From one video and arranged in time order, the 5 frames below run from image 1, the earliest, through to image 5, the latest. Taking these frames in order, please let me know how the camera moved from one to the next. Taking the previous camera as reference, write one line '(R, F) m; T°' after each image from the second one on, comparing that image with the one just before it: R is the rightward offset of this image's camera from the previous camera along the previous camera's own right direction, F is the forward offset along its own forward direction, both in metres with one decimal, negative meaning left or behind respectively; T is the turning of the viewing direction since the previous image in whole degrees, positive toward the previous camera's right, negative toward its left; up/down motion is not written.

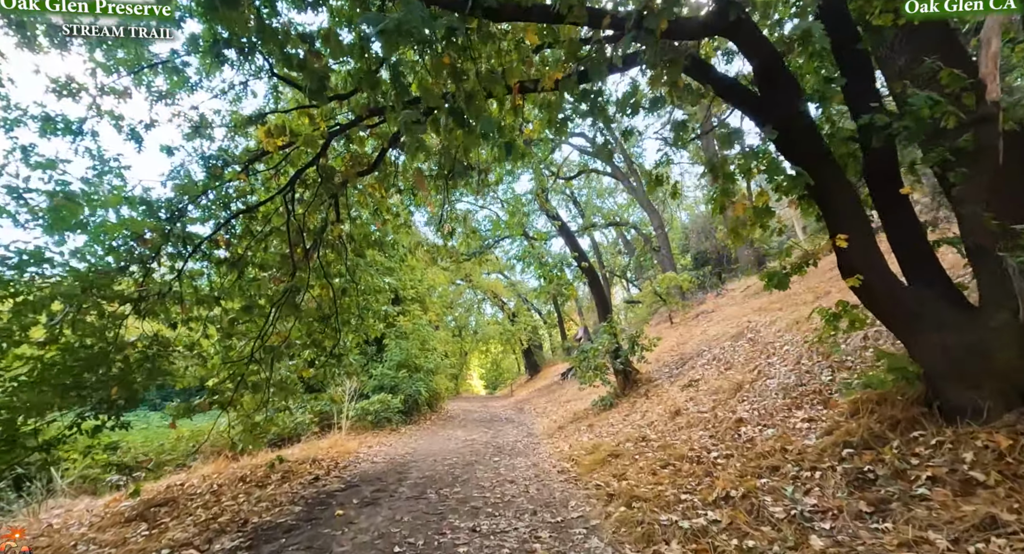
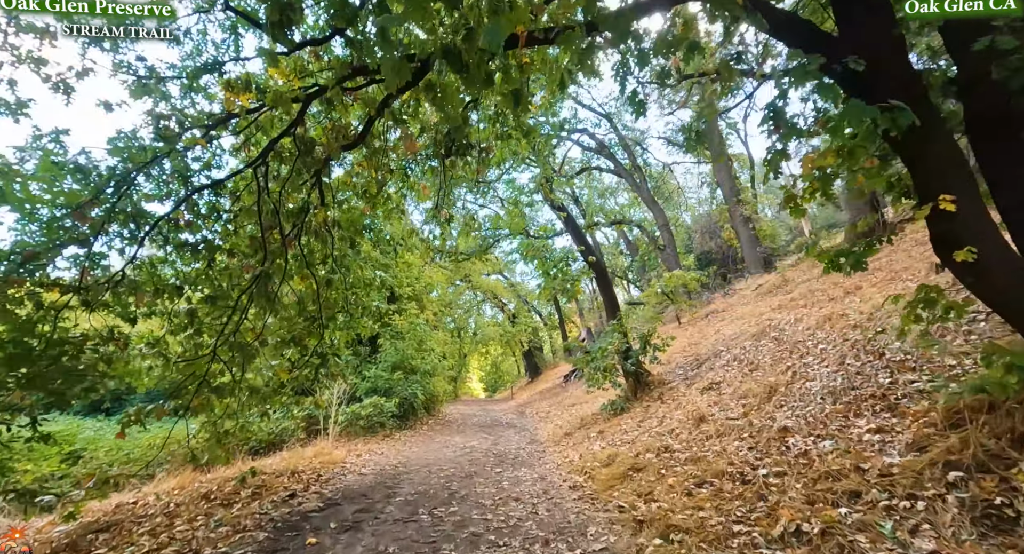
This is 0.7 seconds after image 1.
(-0.1, +0.6) m; 0°
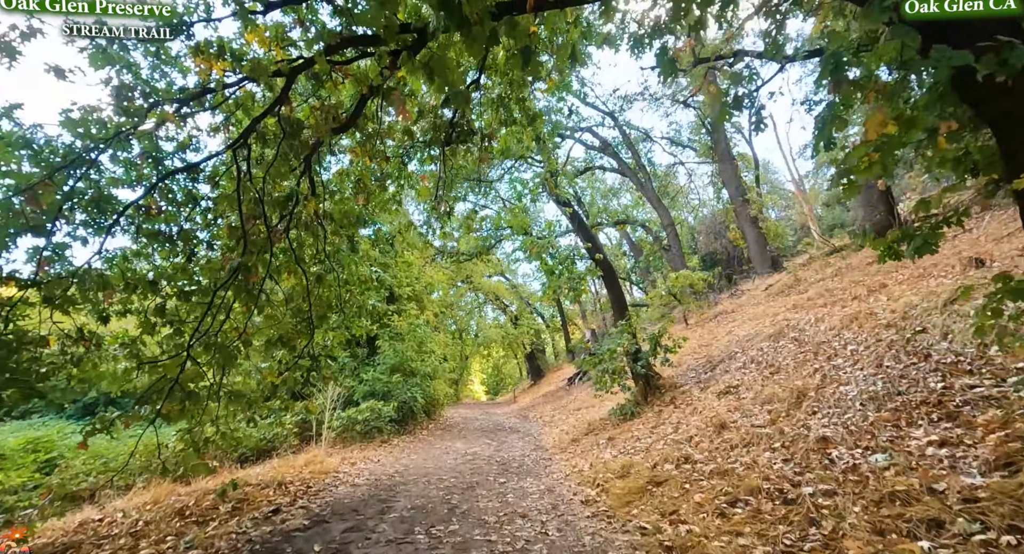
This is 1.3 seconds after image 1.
(0.0, +0.4) m; 0°
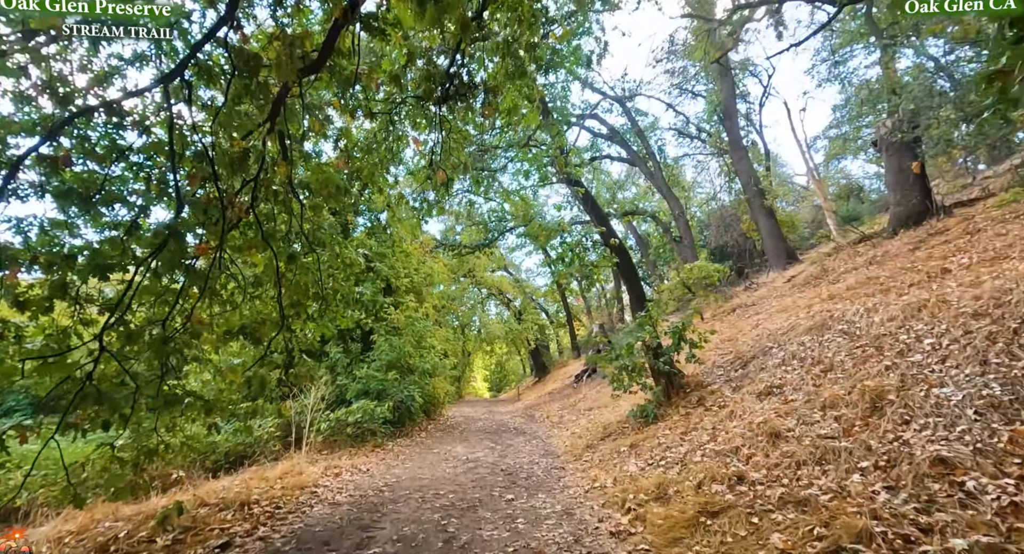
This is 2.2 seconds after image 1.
(-0.1, +0.8) m; 0°
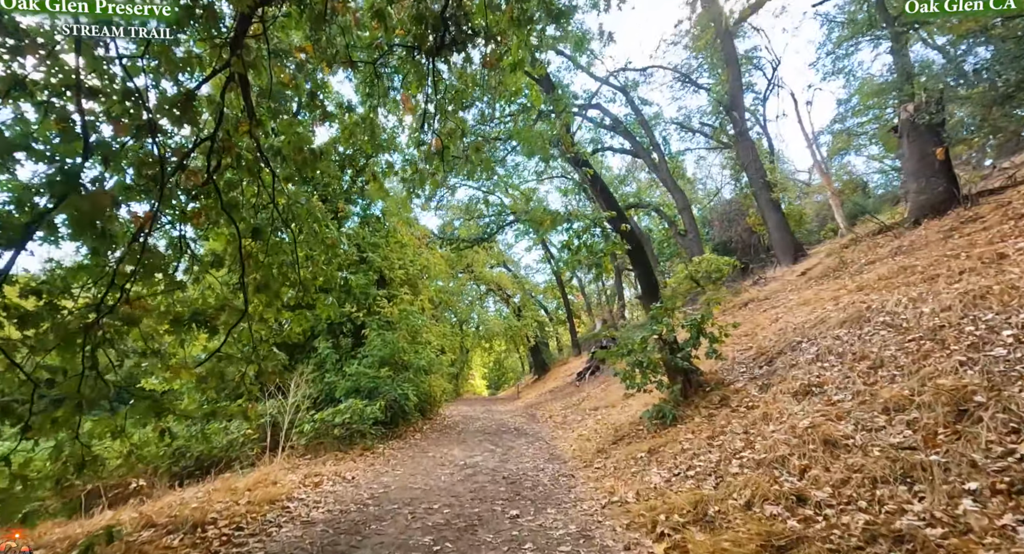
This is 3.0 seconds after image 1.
(-0.1, +0.6) m; 0°
